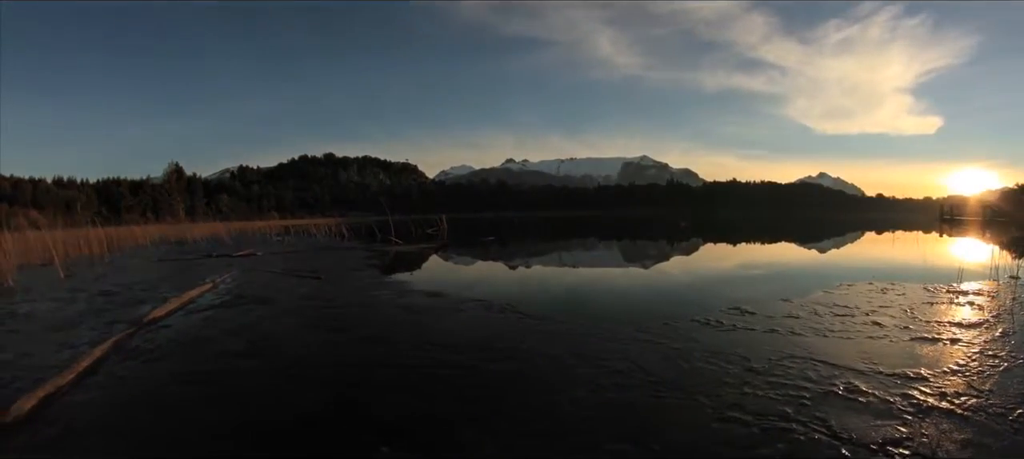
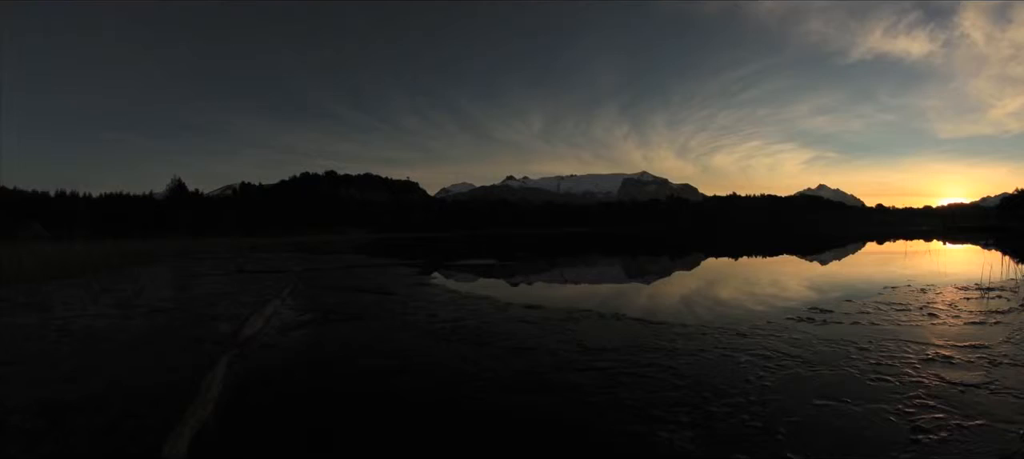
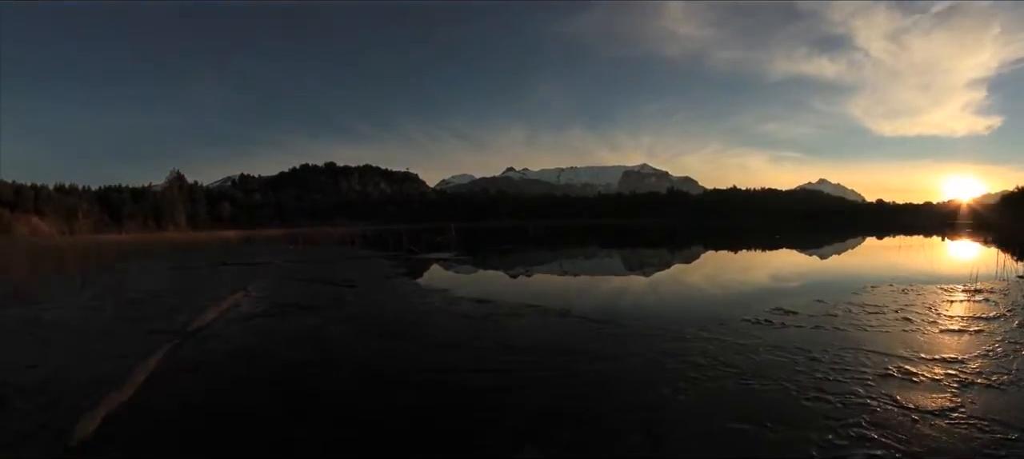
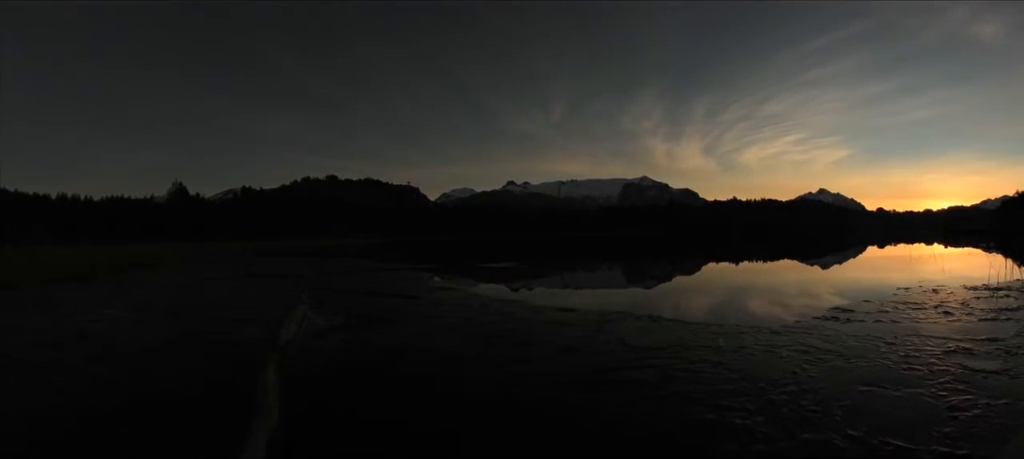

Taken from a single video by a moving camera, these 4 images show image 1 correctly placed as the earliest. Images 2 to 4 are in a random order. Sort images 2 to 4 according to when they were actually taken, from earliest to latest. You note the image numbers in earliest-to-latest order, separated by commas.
3, 2, 4
